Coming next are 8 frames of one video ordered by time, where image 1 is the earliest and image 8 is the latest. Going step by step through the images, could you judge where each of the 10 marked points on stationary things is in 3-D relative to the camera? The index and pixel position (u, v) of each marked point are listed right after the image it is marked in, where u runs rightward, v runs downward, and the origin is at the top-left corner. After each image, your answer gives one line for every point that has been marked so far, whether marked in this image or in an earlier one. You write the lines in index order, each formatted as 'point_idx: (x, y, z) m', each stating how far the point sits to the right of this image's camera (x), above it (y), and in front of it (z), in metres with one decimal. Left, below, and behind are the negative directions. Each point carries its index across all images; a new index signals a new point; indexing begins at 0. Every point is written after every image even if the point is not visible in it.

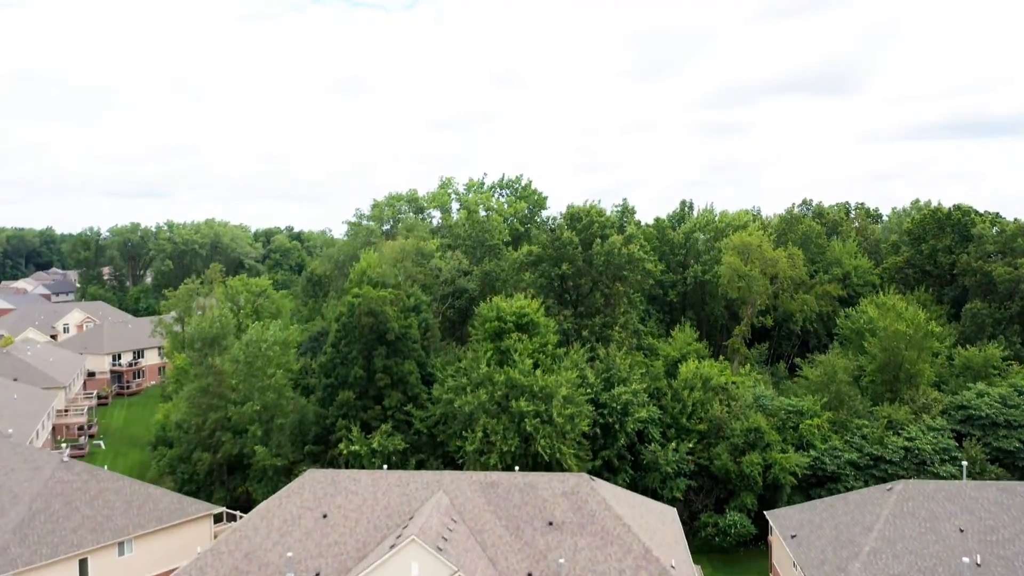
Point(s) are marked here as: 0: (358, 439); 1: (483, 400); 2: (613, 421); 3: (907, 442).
0: (-3.7, -3.6, +19.9) m
1: (-0.7, -2.6, +19.3) m
2: (+2.4, -3.2, +19.6) m
3: (+9.2, -3.6, +19.3) m
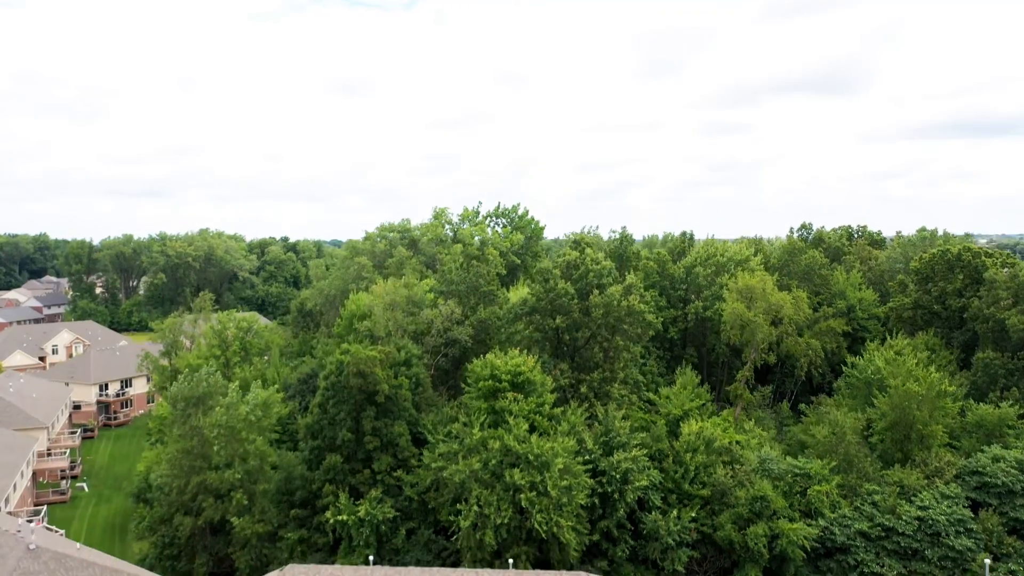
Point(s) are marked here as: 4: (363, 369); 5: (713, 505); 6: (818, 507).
0: (-3.9, -5.1, +19.0) m
1: (-0.8, -4.0, +18.4) m
2: (+2.3, -4.6, +18.7) m
3: (+9.1, -5.0, +18.4) m
4: (-3.6, -2.0, +19.8) m
5: (+4.8, -5.1, +19.5) m
6: (+7.2, -5.1, +19.3) m
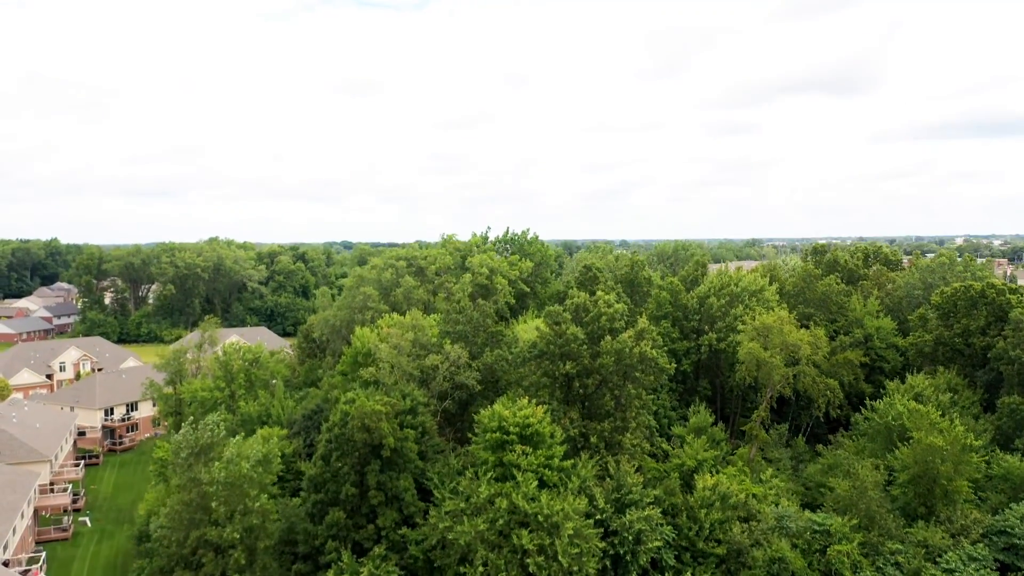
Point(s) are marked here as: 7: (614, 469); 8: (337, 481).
0: (-3.7, -6.3, +18.4) m
1: (-0.7, -5.2, +17.8) m
2: (+2.4, -5.8, +18.0) m
3: (+9.3, -6.2, +17.6) m
4: (-3.4, -3.1, +19.2) m
5: (+5.0, -6.3, +18.8) m
6: (+7.4, -6.3, +18.5) m
7: (+2.4, -4.3, +19.8) m
8: (-4.2, -4.6, +19.6) m
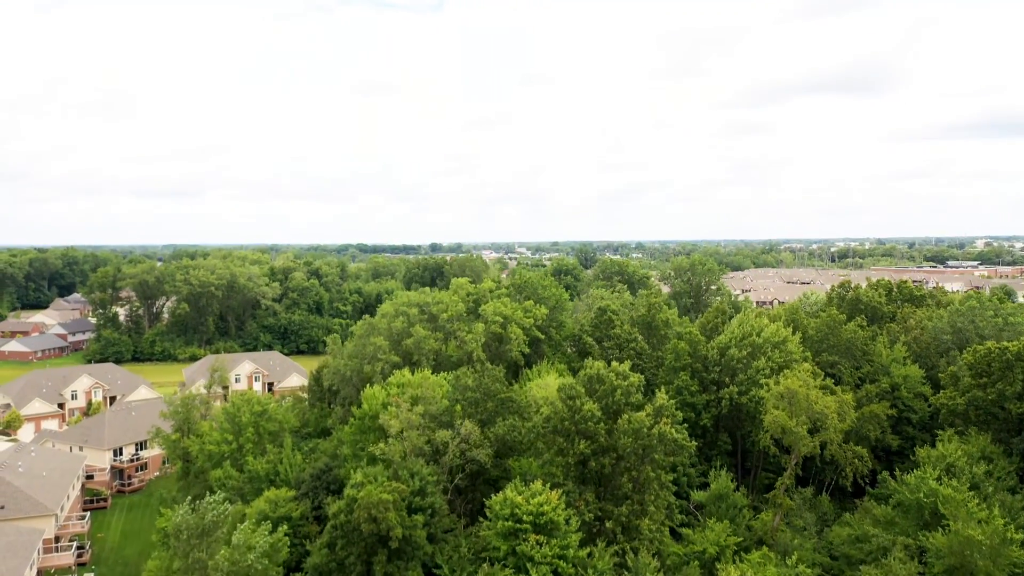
0: (-3.4, -8.1, +17.6) m
1: (-0.4, -7.1, +16.9) m
2: (+2.7, -7.7, +17.1) m
3: (+9.5, -8.0, +16.6) m
4: (-3.1, -5.0, +18.3) m
5: (+5.2, -8.2, +17.8) m
6: (+7.6, -8.2, +17.5) m
7: (+2.7, -6.2, +18.8) m
8: (-3.9, -6.5, +18.8) m
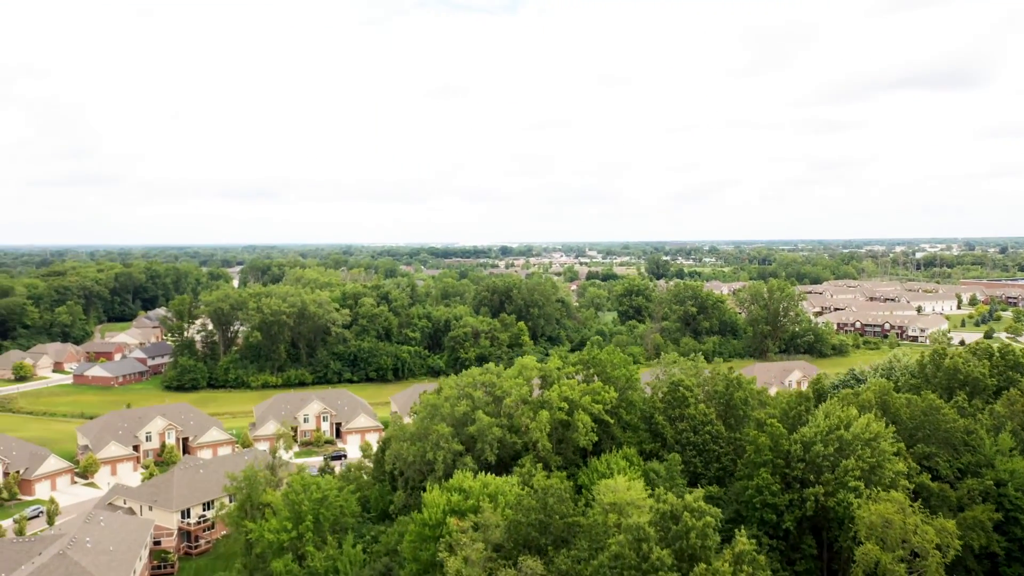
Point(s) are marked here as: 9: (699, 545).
0: (-2.1, -11.2, +16.4) m
1: (+0.8, -10.2, +15.5) m
2: (+3.9, -10.8, +15.4) m
3: (+10.7, -11.2, +14.3) m
4: (-1.7, -8.1, +17.1) m
5: (+6.5, -11.3, +15.9) m
6: (+8.9, -11.3, +15.4) m
7: (+4.1, -9.3, +17.1) m
8: (-2.5, -9.6, +17.7) m
9: (+4.5, -6.1, +19.4) m
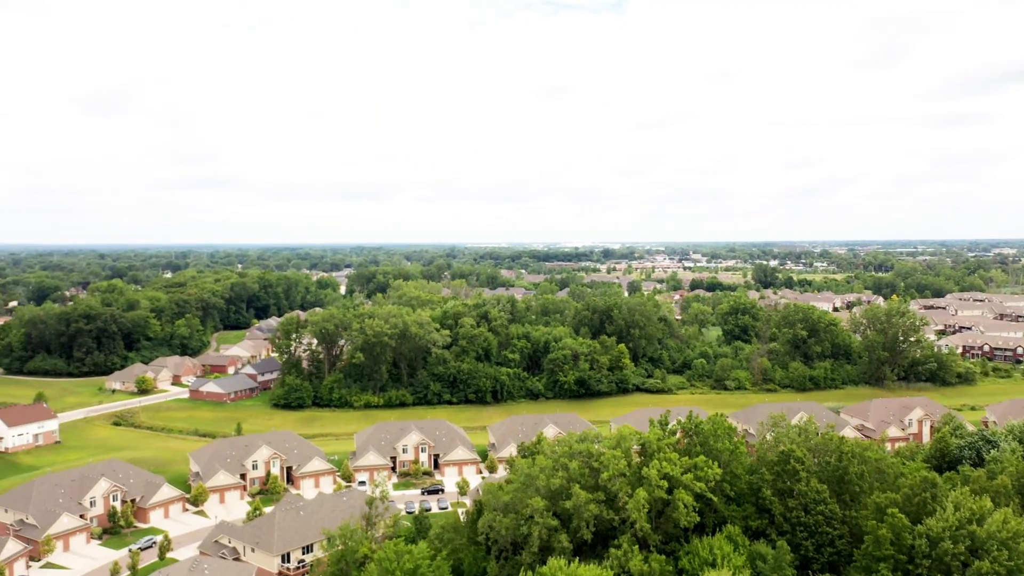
0: (-0.4, -13.7, +15.5) m
1: (+2.4, -12.7, +14.2) m
2: (+5.4, -13.3, +13.8) m
3: (+12.0, -13.7, +11.9) m
4: (0.0, -10.6, +16.2) m
5: (+8.1, -13.8, +14.0) m
6: (+10.3, -13.8, +13.2) m
7: (+5.9, -11.8, +15.5) m
8: (-0.6, -12.0, +16.9) m
9: (+6.5, -8.6, +17.7) m
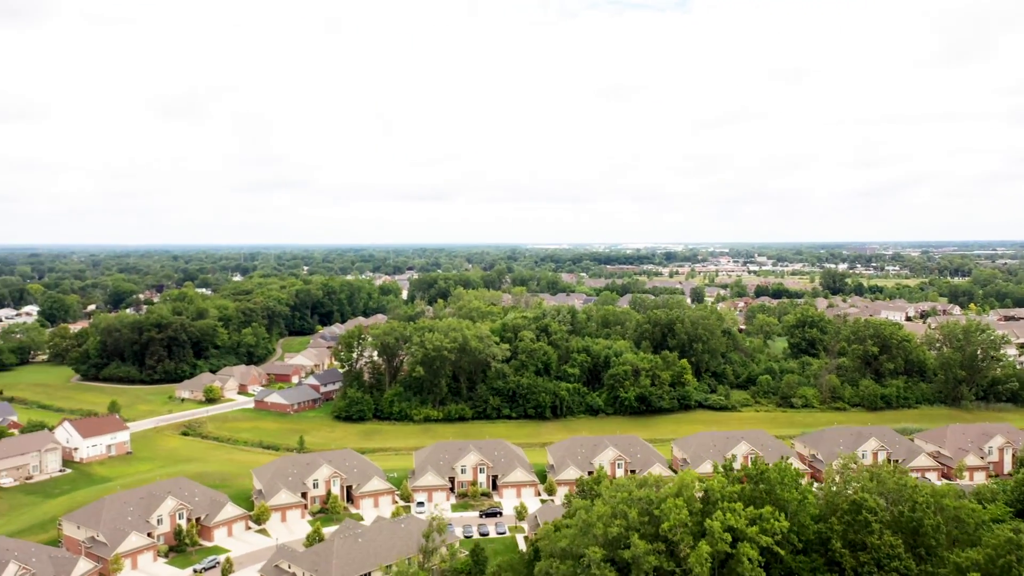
0: (+0.5, -15.2, +14.9) m
1: (+3.2, -14.2, +13.5) m
2: (+6.2, -14.8, +12.8) m
3: (+12.7, -15.2, +10.4) m
4: (+1.1, -12.1, +15.6) m
5: (+8.9, -15.4, +12.8) m
6: (+11.1, -15.4, +11.8) m
7: (+6.8, -13.3, +14.5) m
8: (+0.4, -13.5, +16.3) m
9: (+7.6, -10.1, +16.6) m
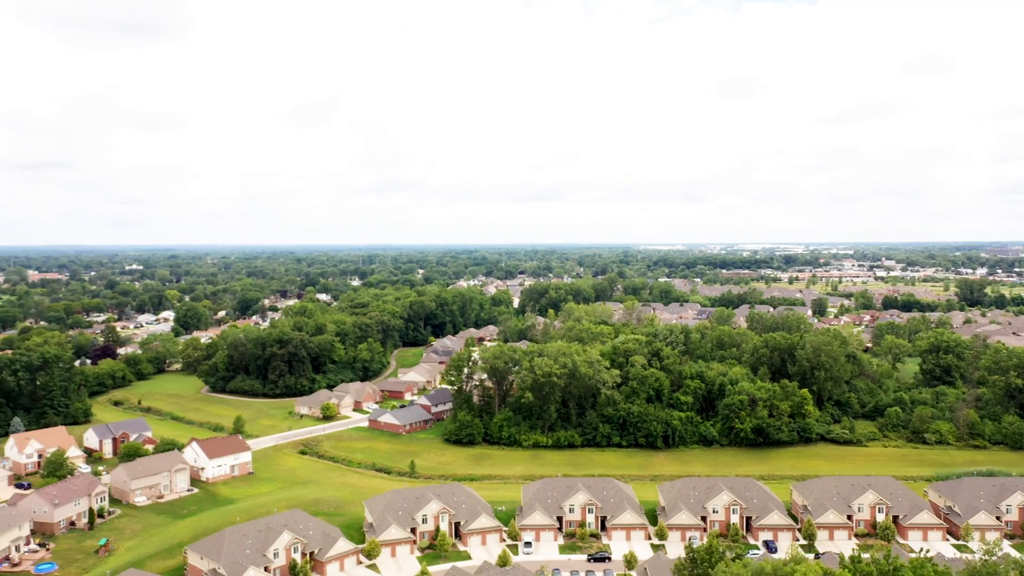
0: (+2.2, -17.8, +13.8) m
1: (+4.7, -16.9, +12.0) m
2: (+7.6, -17.5, +10.9) m
3: (+13.6, -18.0, +7.6) m
4: (+2.8, -14.7, +14.4) m
5: (+10.2, -18.1, +10.5) m
6: (+12.3, -18.1, +9.3) m
7: (+8.4, -16.0, +12.5) m
8: (+2.3, -16.2, +15.1) m
9: (+9.5, -12.8, +14.5) m
